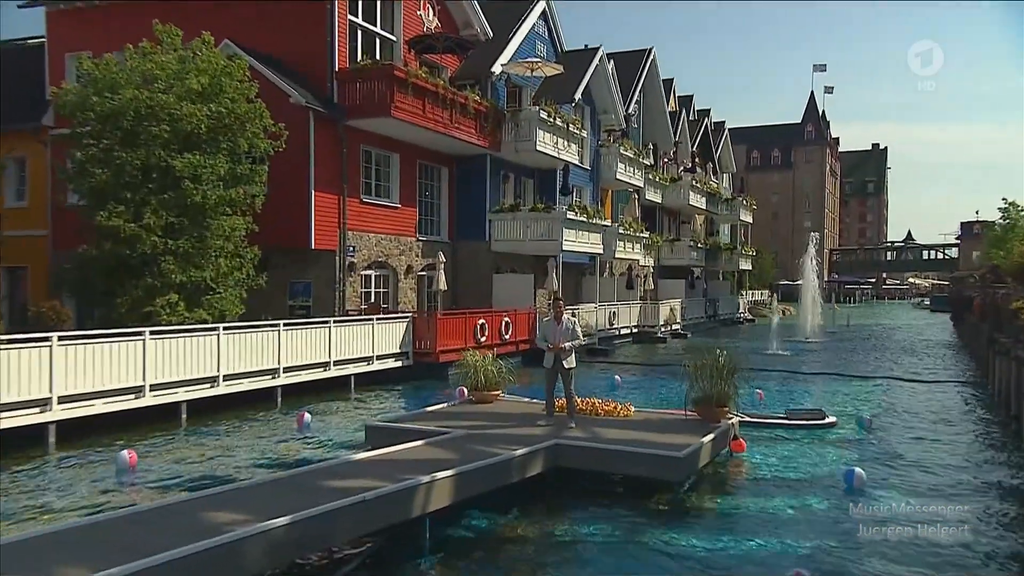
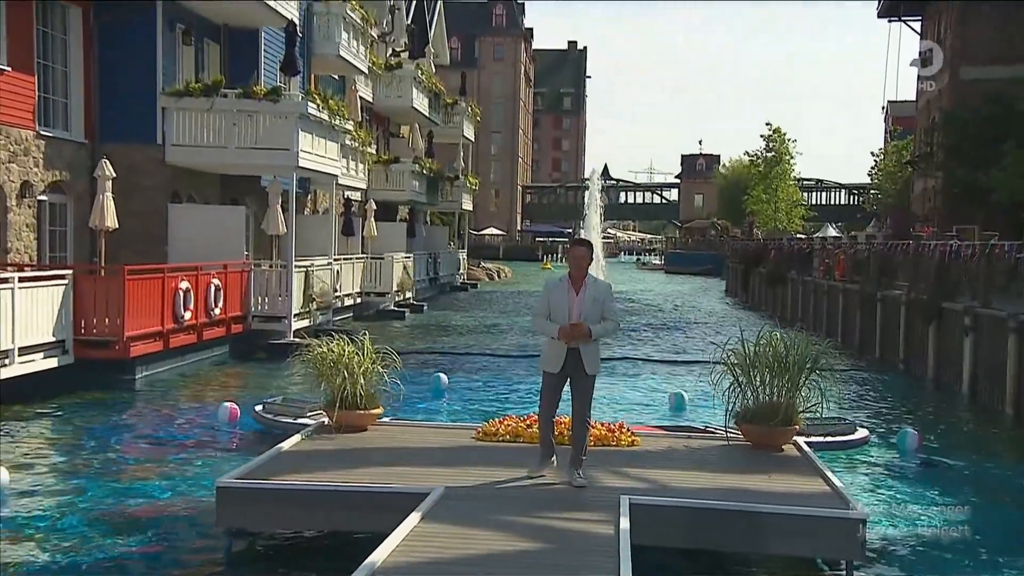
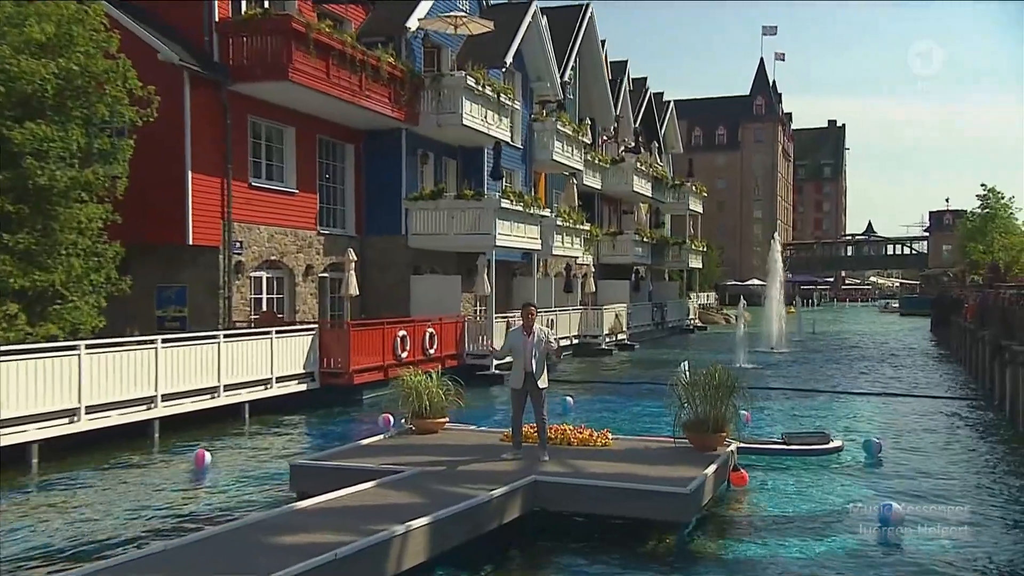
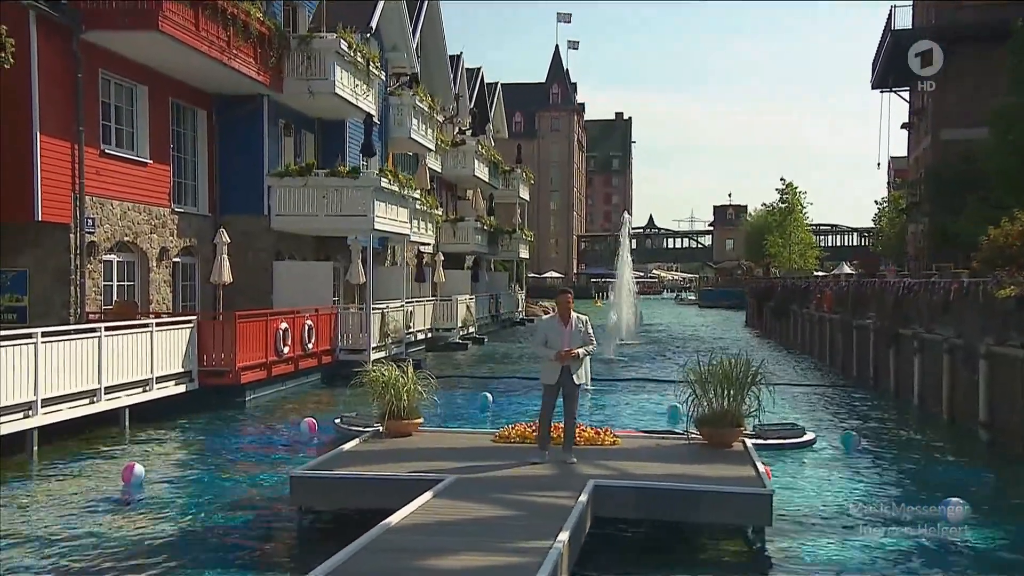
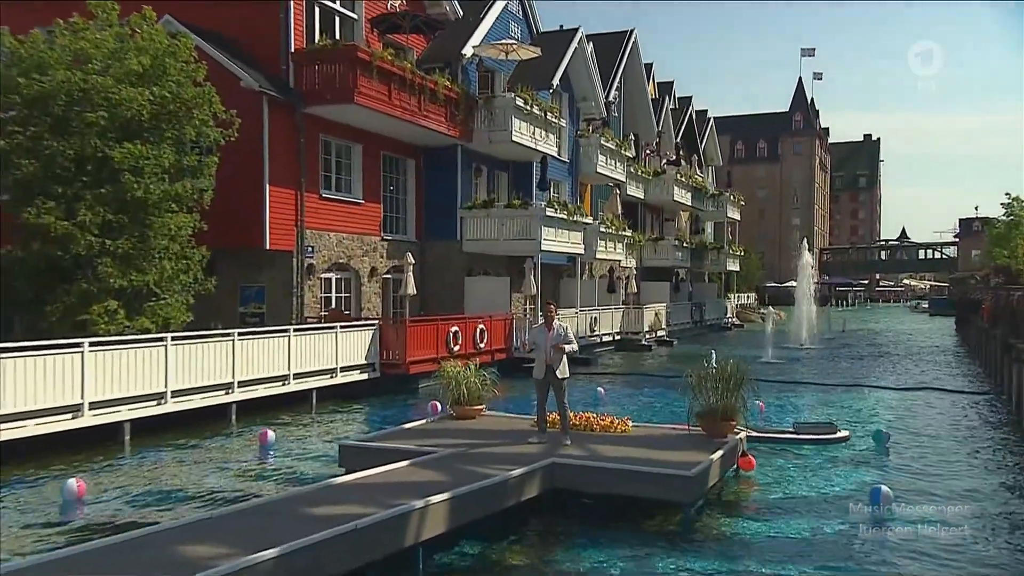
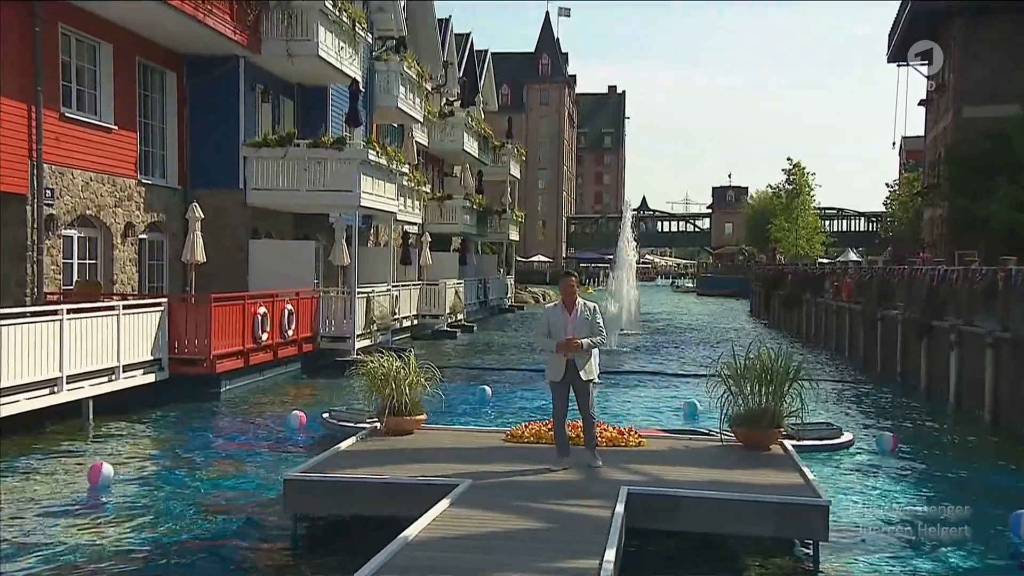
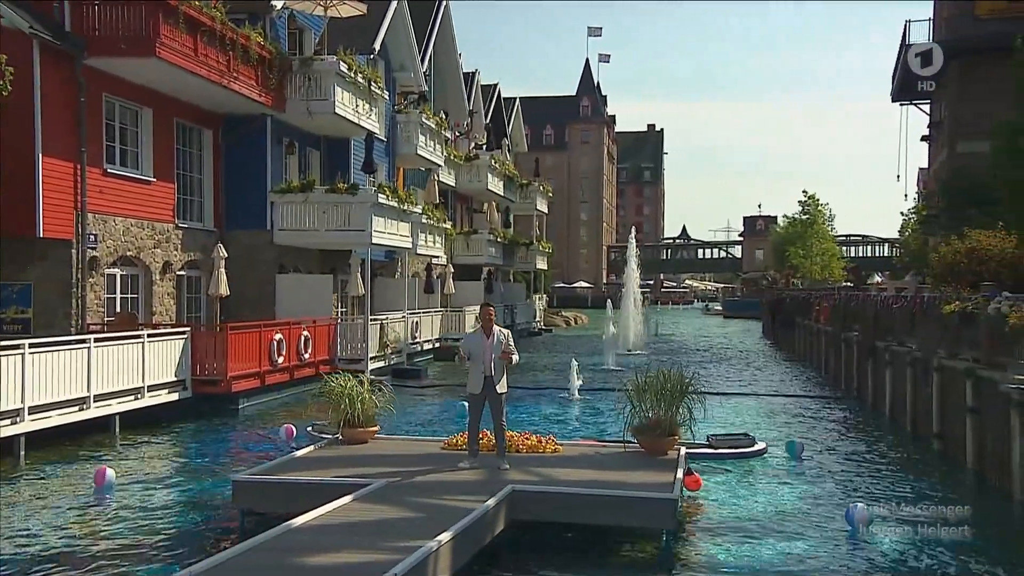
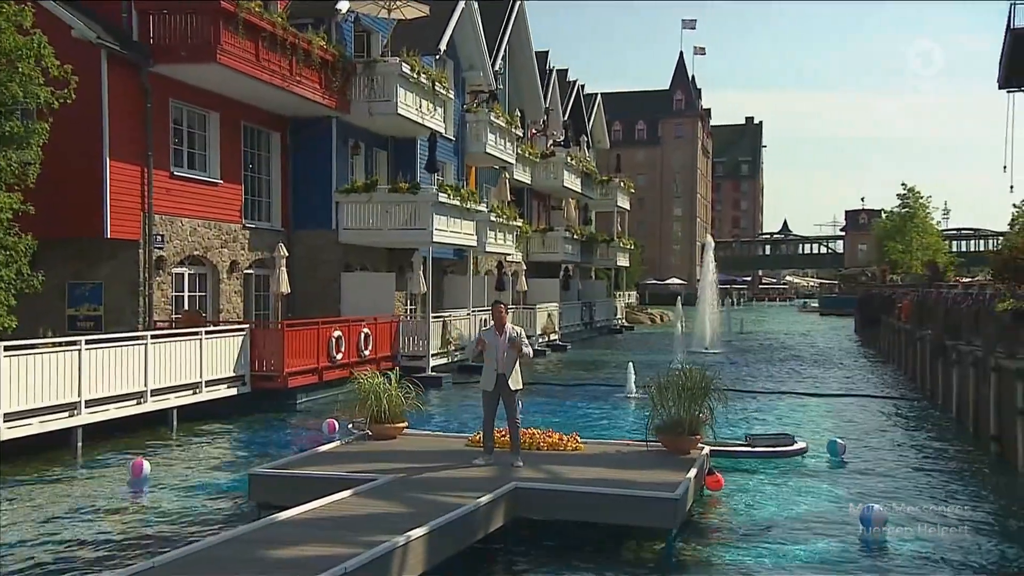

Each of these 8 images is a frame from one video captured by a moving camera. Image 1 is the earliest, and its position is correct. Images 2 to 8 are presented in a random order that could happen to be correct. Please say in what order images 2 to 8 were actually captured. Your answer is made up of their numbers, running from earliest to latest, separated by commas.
5, 3, 8, 7, 4, 6, 2
